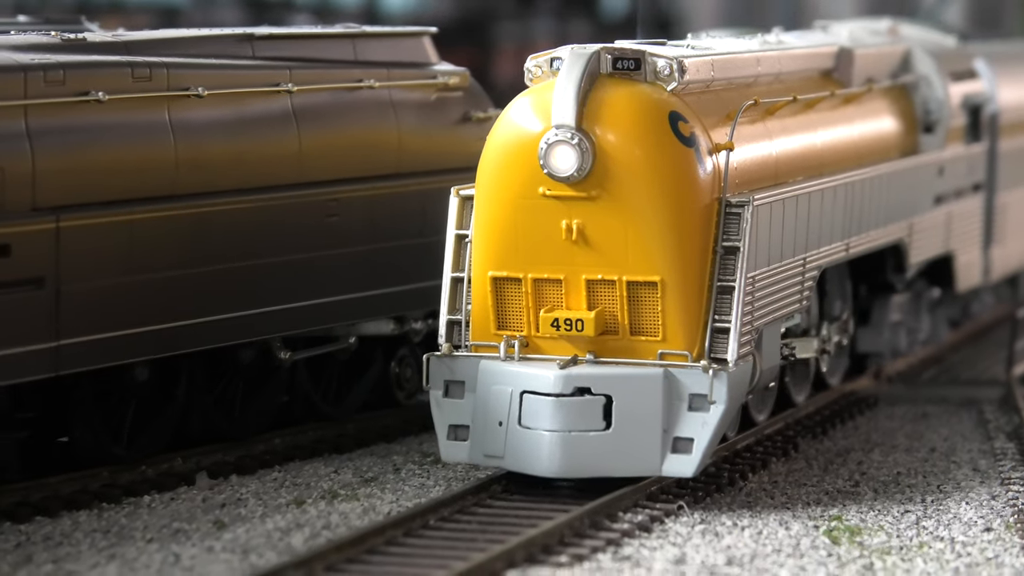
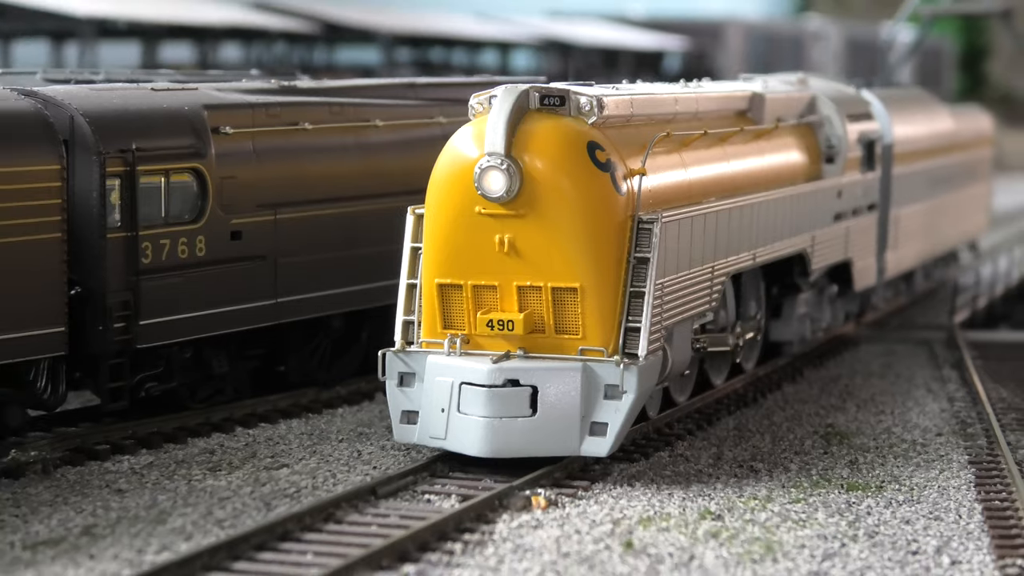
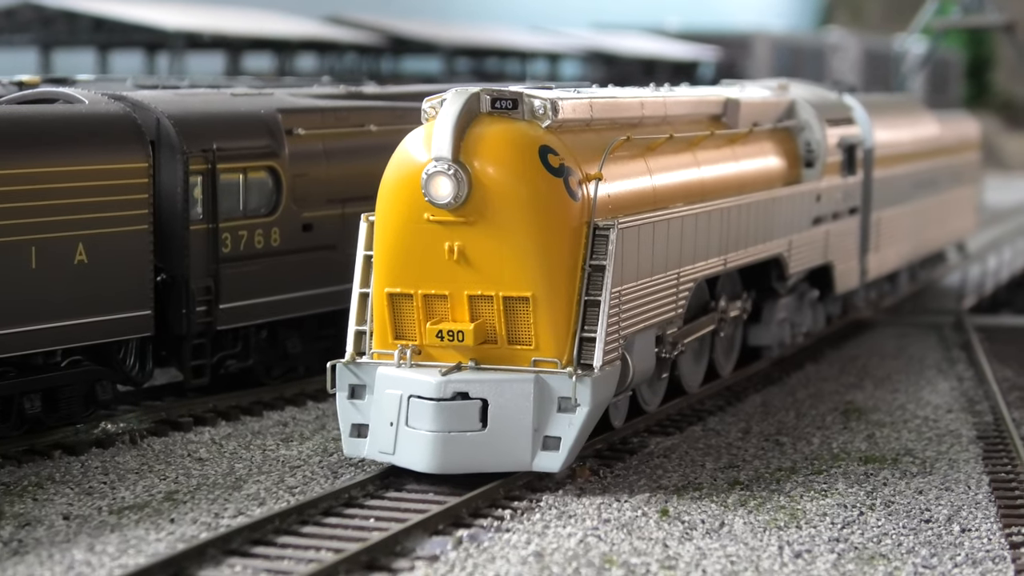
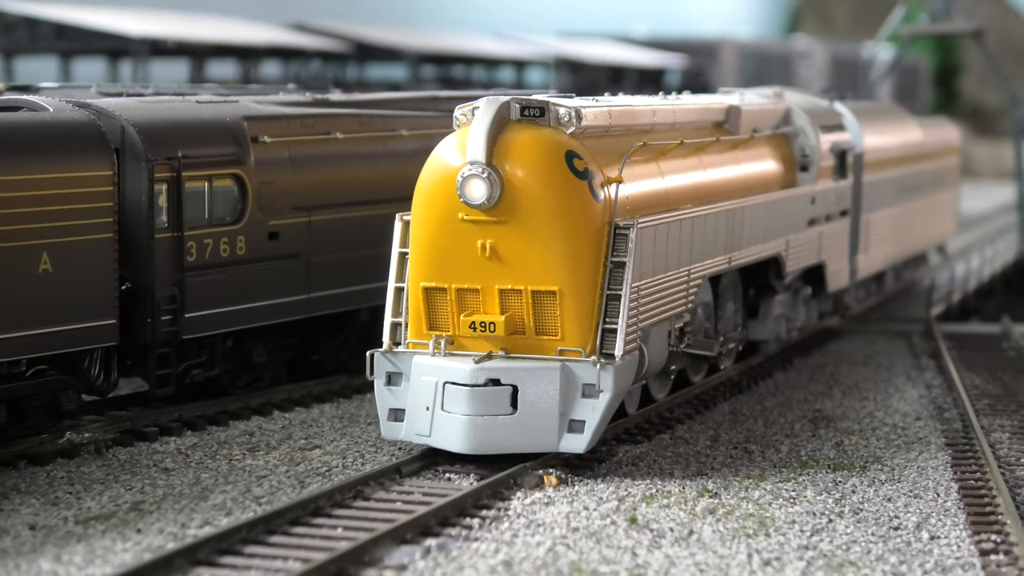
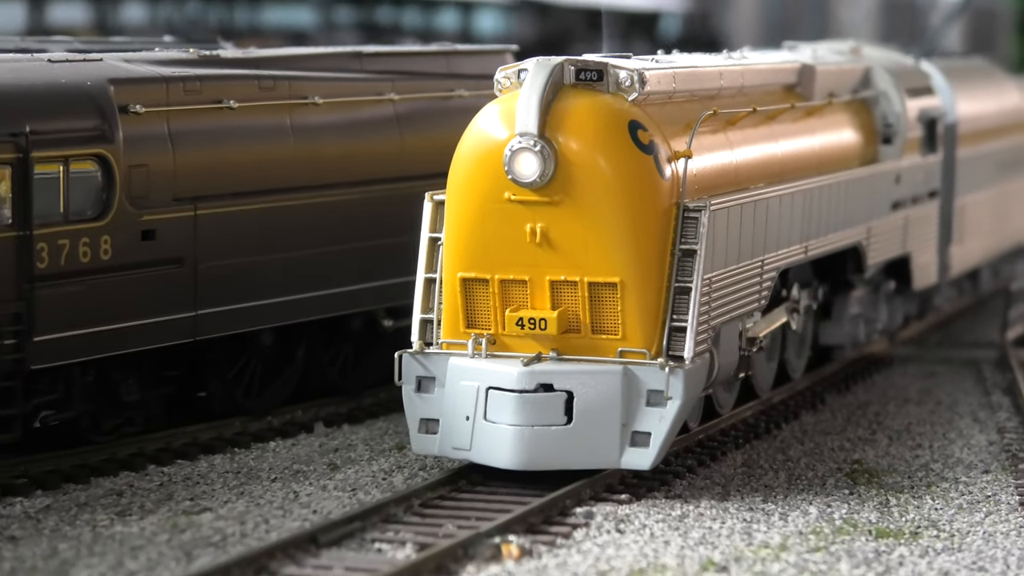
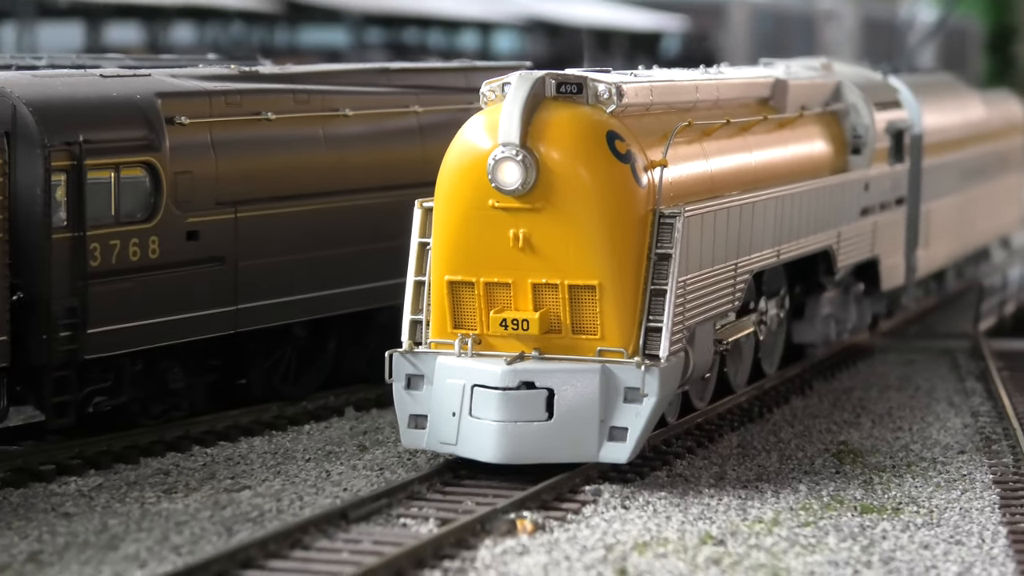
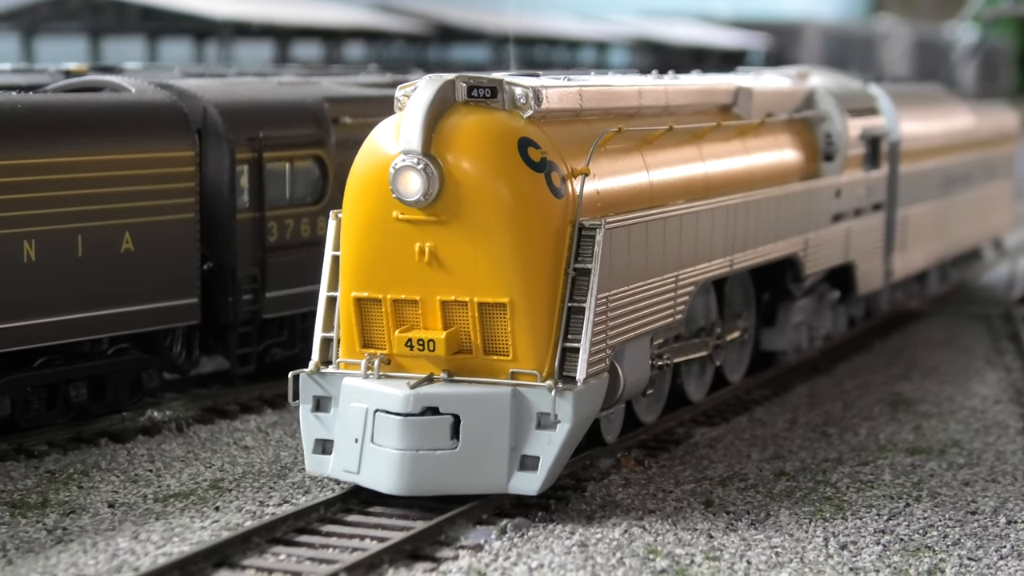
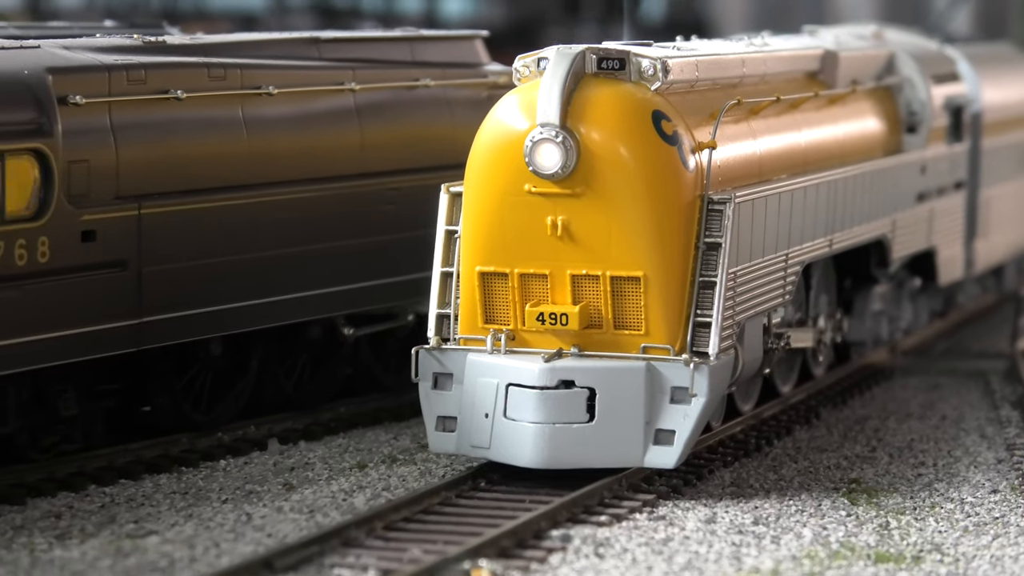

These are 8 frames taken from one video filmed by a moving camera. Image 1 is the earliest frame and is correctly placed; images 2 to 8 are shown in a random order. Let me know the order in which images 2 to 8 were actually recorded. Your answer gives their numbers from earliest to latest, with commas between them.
8, 5, 6, 2, 4, 3, 7
